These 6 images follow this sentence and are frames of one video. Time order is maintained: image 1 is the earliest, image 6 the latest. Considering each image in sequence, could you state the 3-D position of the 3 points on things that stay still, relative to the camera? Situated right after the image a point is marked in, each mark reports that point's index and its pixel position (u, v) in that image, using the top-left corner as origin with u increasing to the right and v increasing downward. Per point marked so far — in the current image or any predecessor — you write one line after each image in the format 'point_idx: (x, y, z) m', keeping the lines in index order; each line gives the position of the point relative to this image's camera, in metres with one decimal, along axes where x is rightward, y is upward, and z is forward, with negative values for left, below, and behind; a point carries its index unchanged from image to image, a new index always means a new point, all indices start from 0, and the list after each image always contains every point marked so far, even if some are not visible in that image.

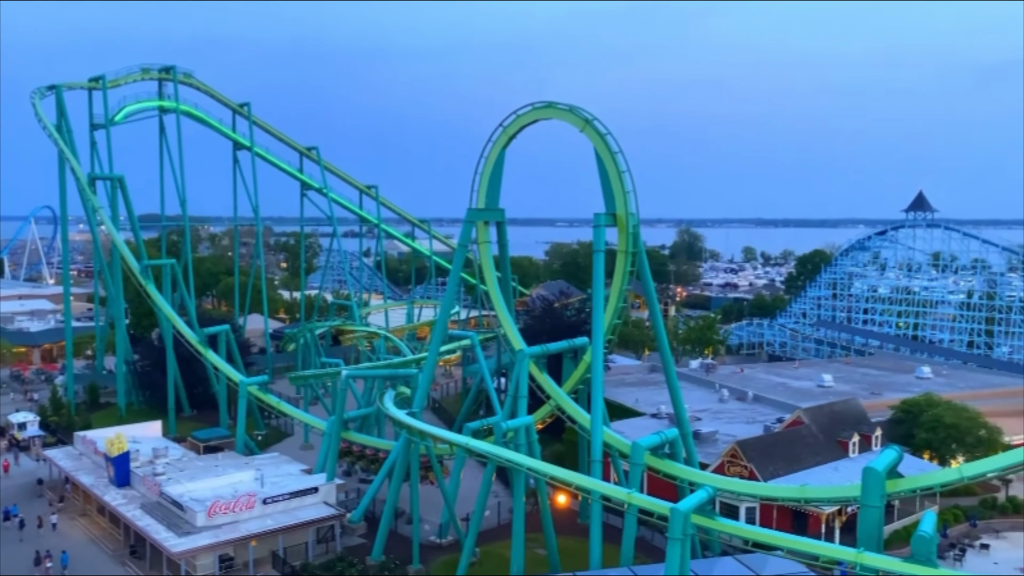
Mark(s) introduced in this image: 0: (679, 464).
0: (+2.5, -2.7, +13.1) m
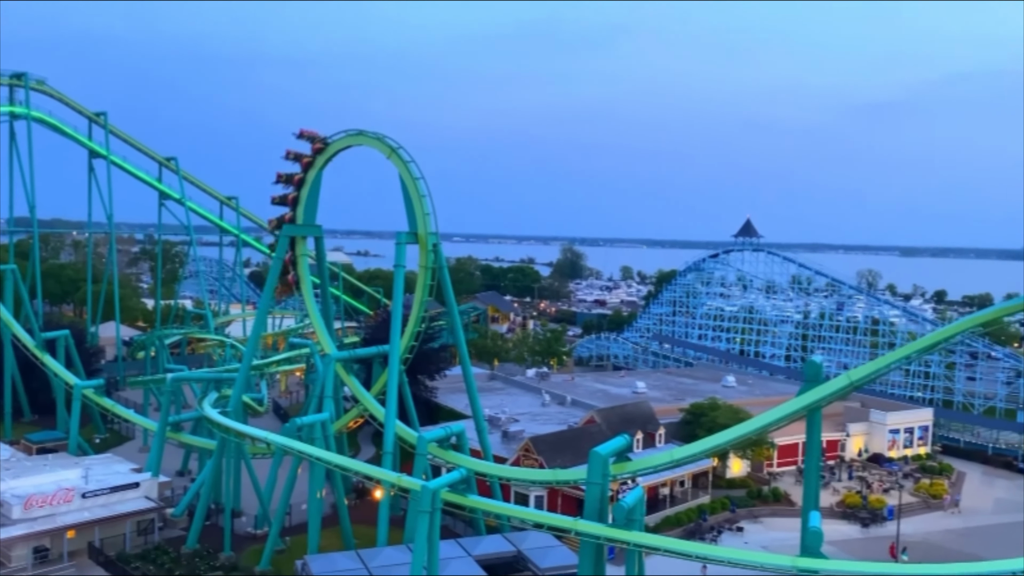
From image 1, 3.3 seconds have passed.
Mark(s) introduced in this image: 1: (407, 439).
0: (-0.9, -2.9, +14.9) m
1: (-1.9, -2.7, +15.0) m
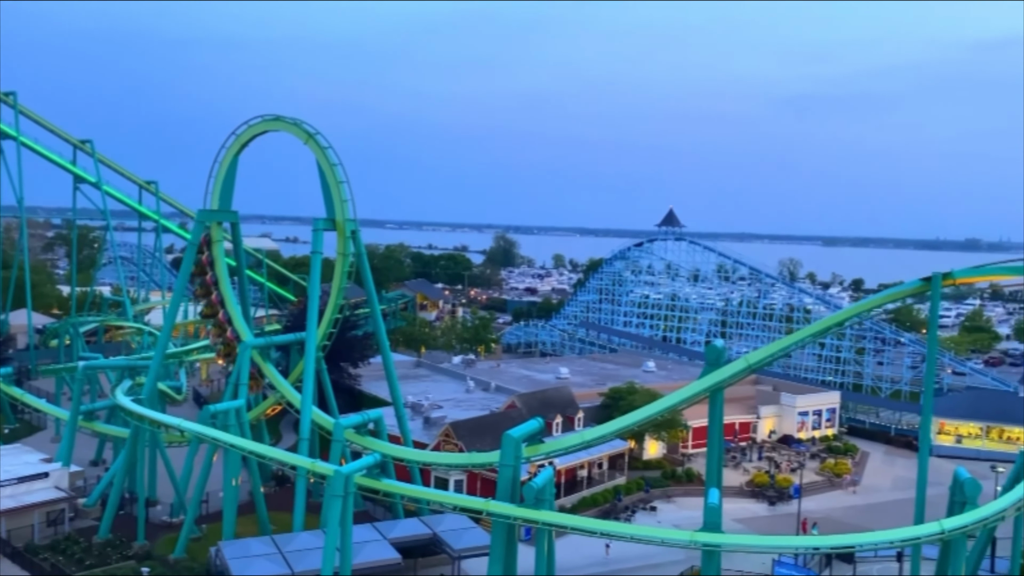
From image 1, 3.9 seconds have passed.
0: (-2.4, -2.7, +15.0) m
1: (-3.3, -2.4, +15.0) m
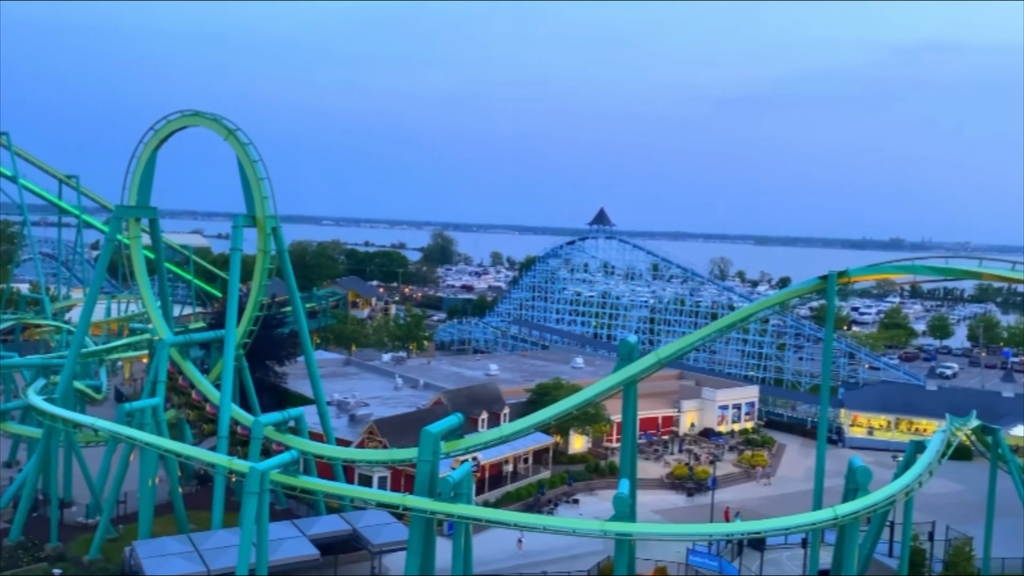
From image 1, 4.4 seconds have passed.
0: (-3.8, -2.6, +15.0) m
1: (-4.7, -2.4, +14.9) m
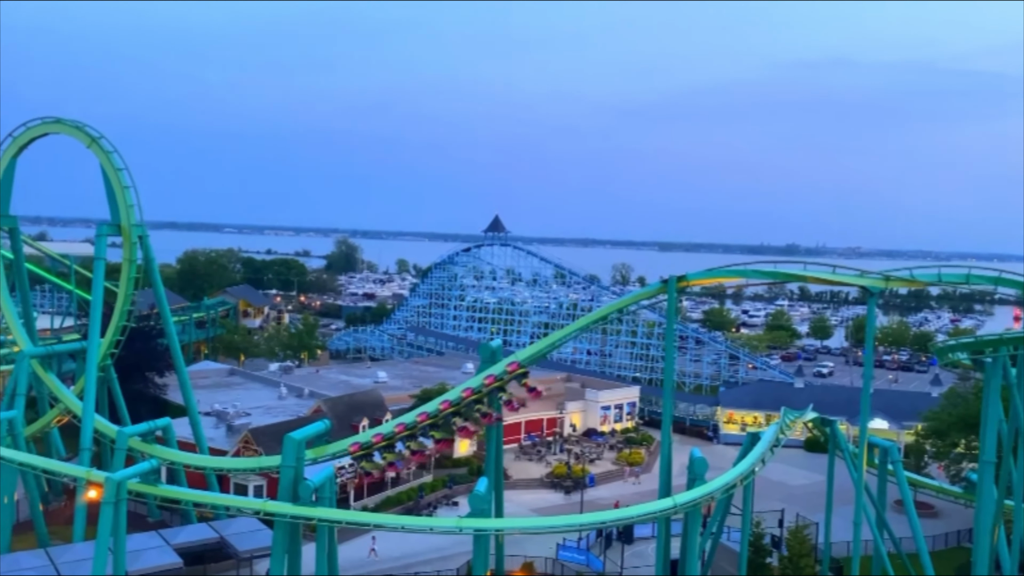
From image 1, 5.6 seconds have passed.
0: (-6.1, -2.8, +14.9) m
1: (-7.0, -2.5, +14.7) m
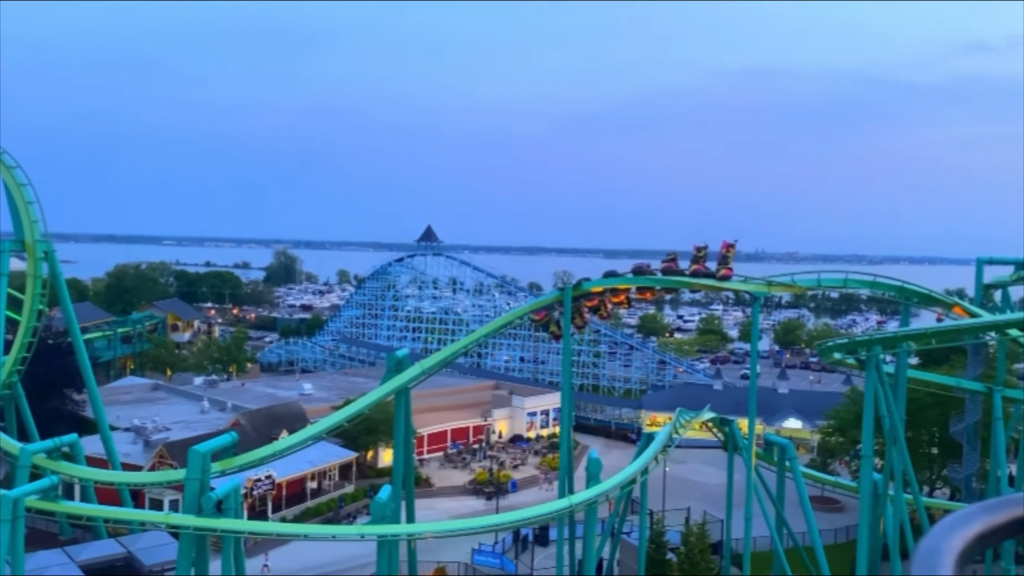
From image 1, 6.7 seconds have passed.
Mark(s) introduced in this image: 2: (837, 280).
0: (-7.6, -3.0, +14.8) m
1: (-8.6, -2.8, +14.6) m
2: (+5.1, +0.1, +13.3) m
